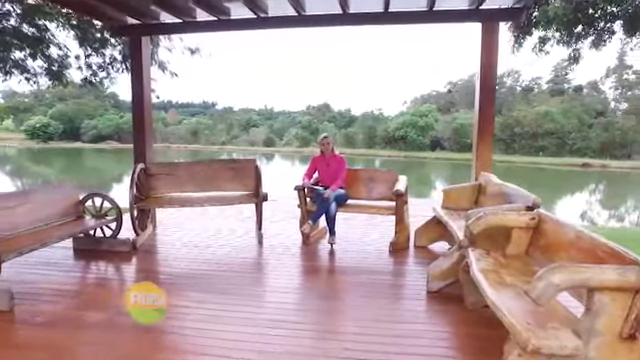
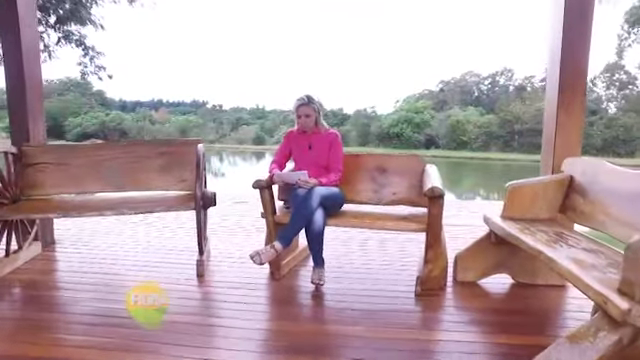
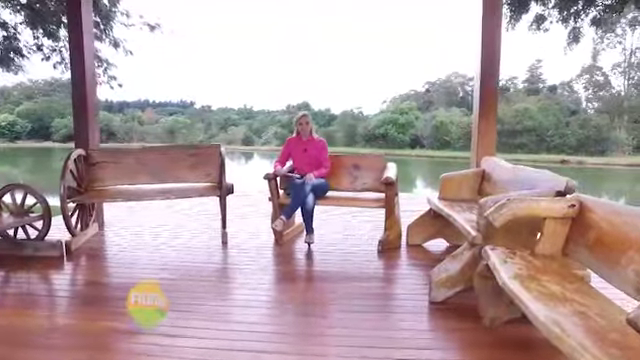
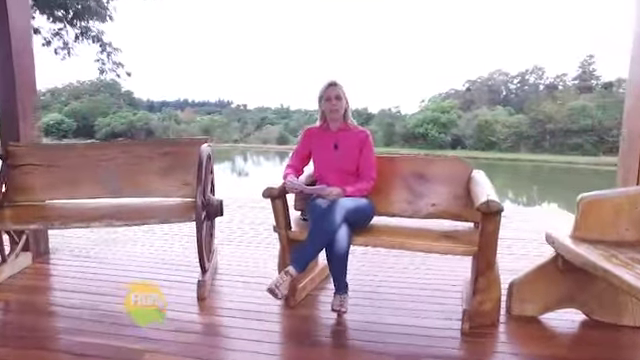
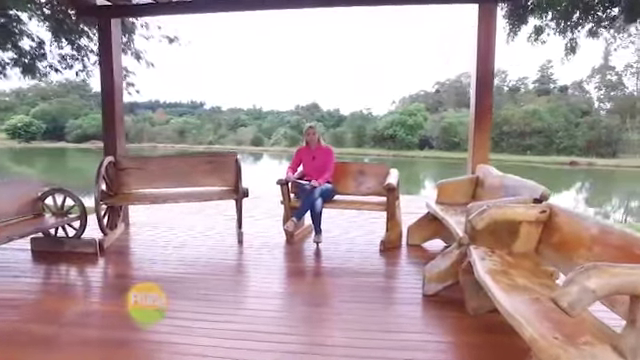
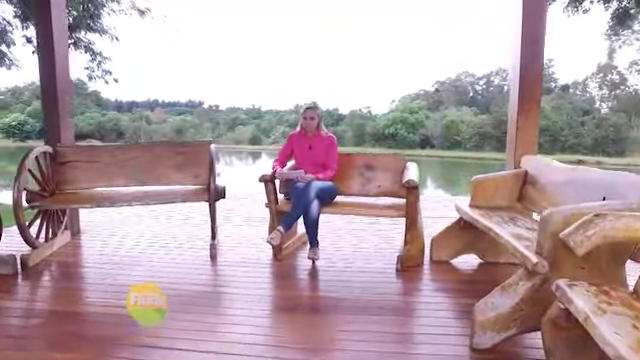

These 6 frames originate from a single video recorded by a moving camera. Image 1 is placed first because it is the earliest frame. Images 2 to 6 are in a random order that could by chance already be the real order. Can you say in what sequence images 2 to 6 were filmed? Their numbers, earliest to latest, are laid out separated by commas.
5, 3, 6, 2, 4
